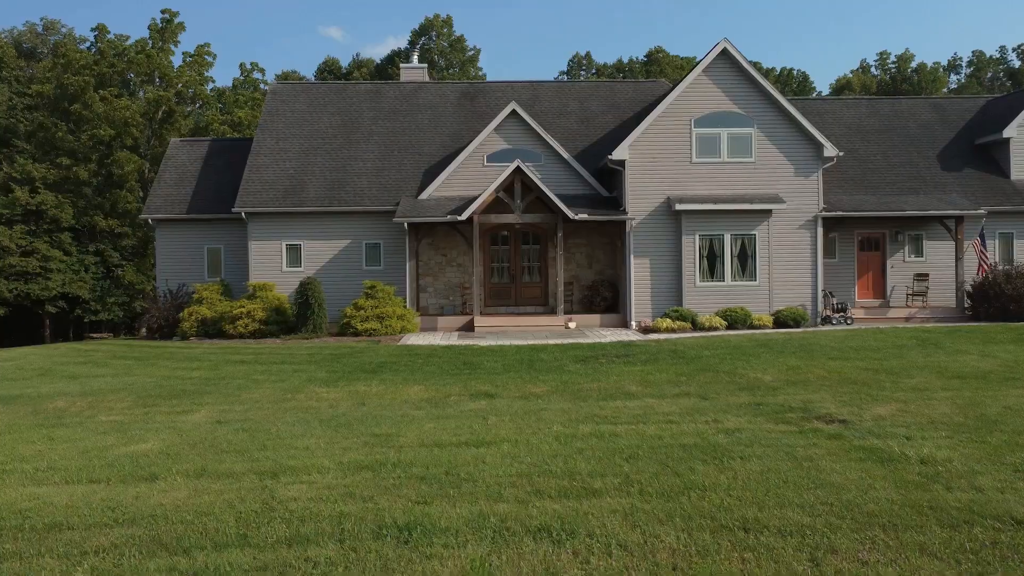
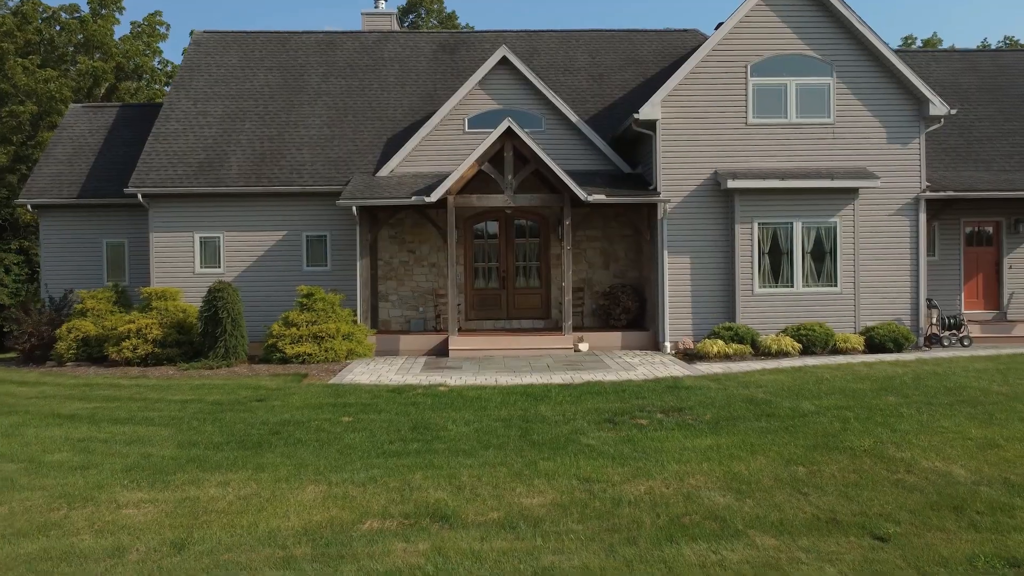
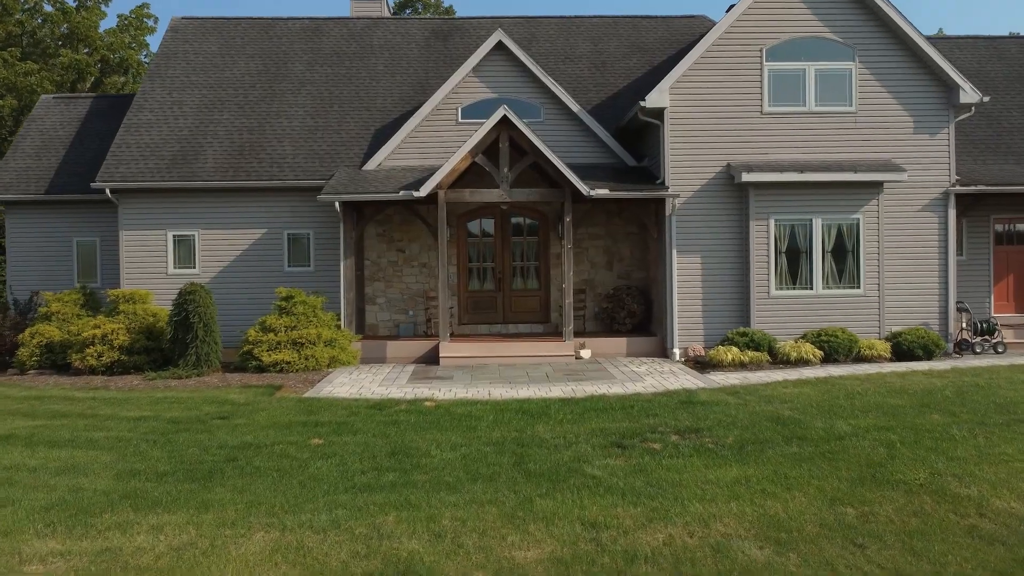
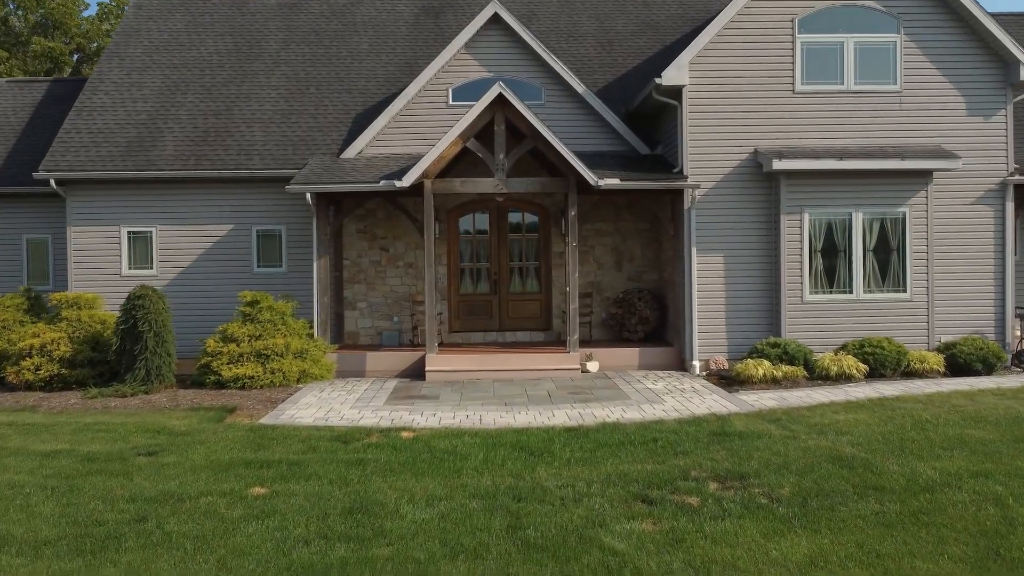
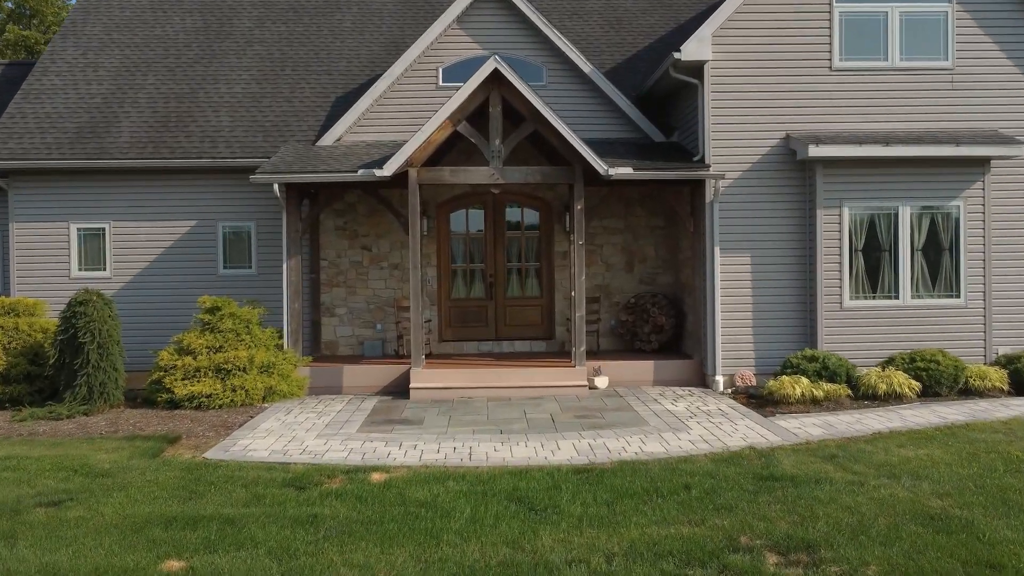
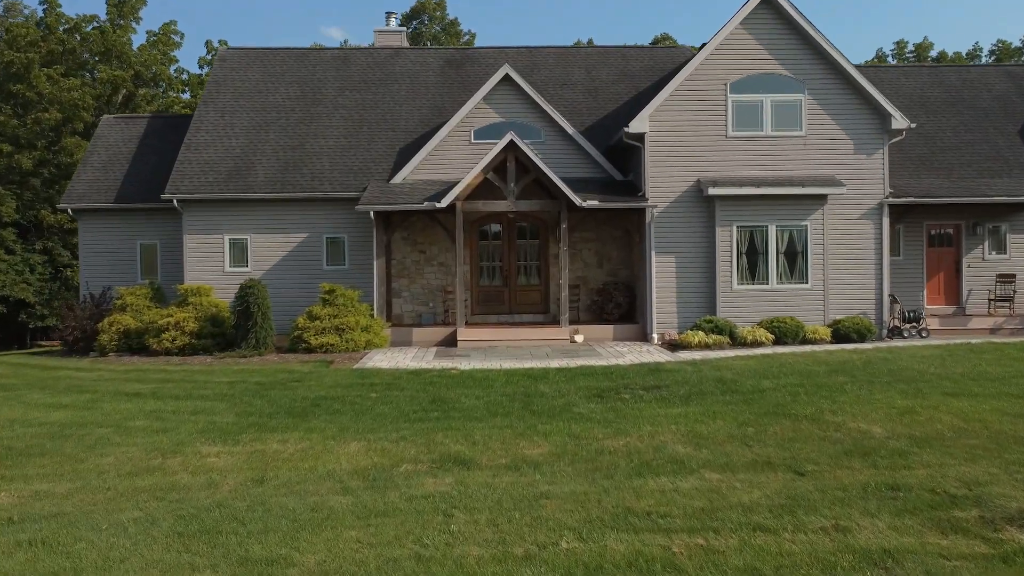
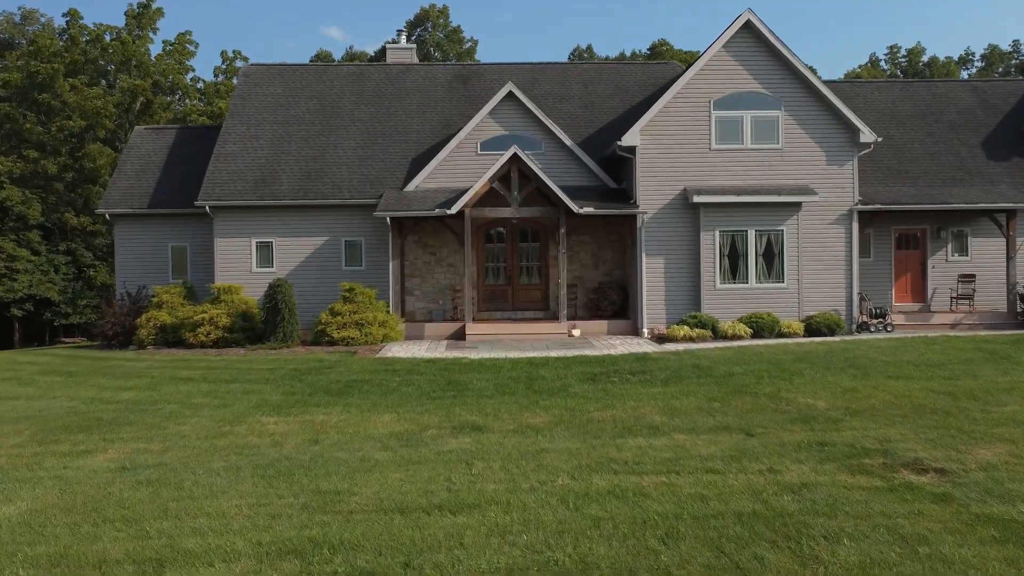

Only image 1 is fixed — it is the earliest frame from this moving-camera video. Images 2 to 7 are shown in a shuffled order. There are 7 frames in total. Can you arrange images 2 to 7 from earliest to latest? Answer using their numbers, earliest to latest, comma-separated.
7, 6, 2, 3, 4, 5
